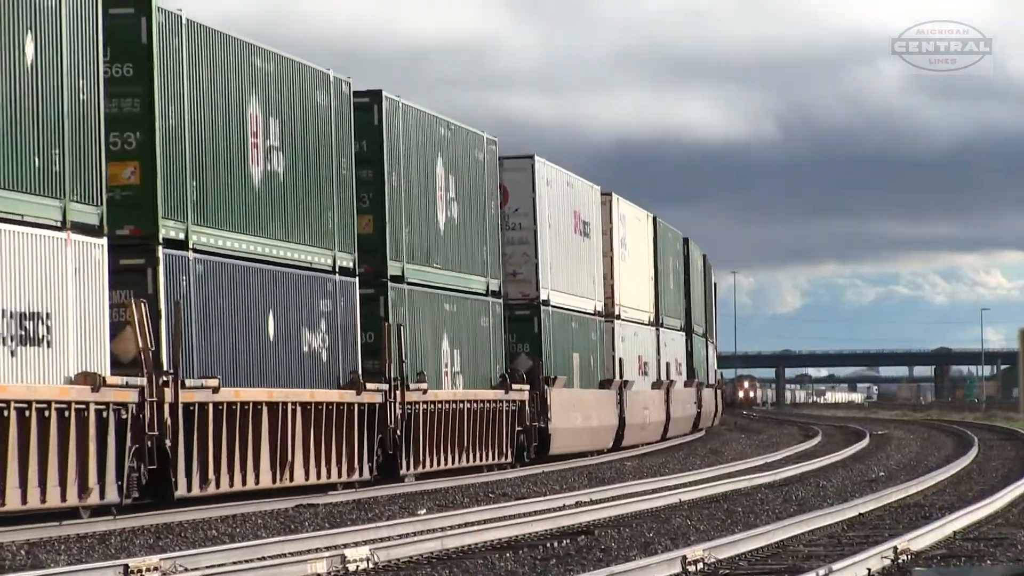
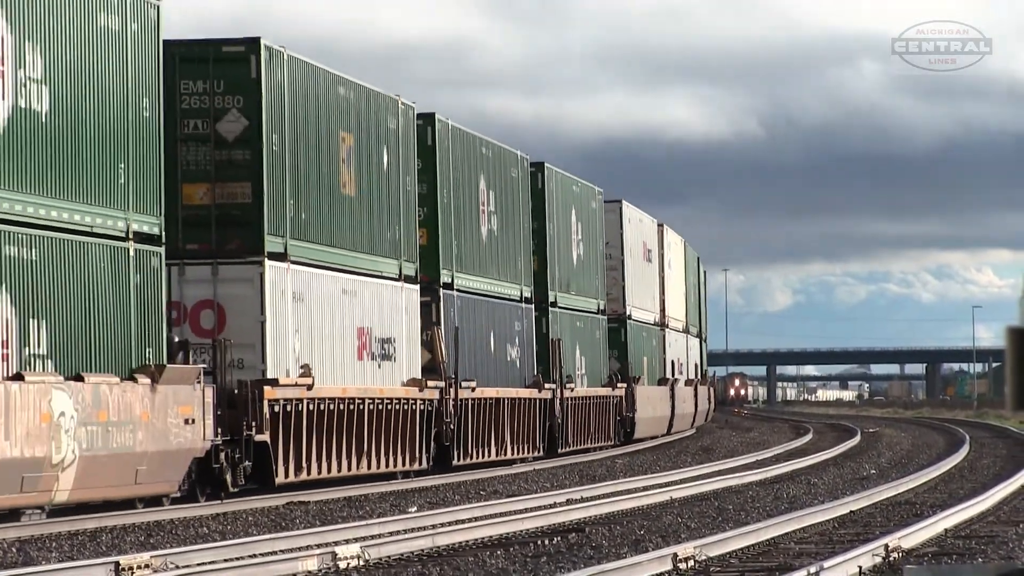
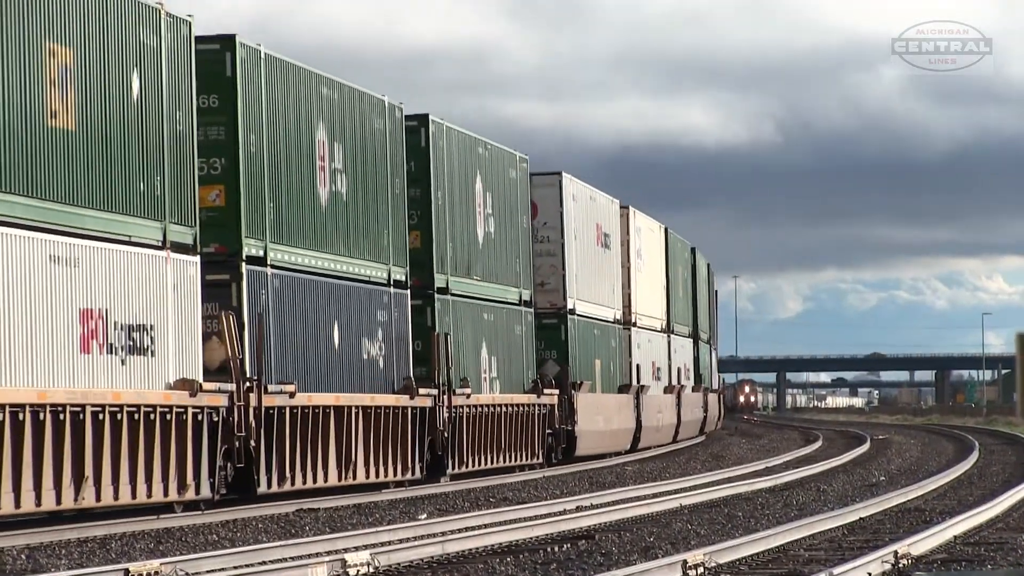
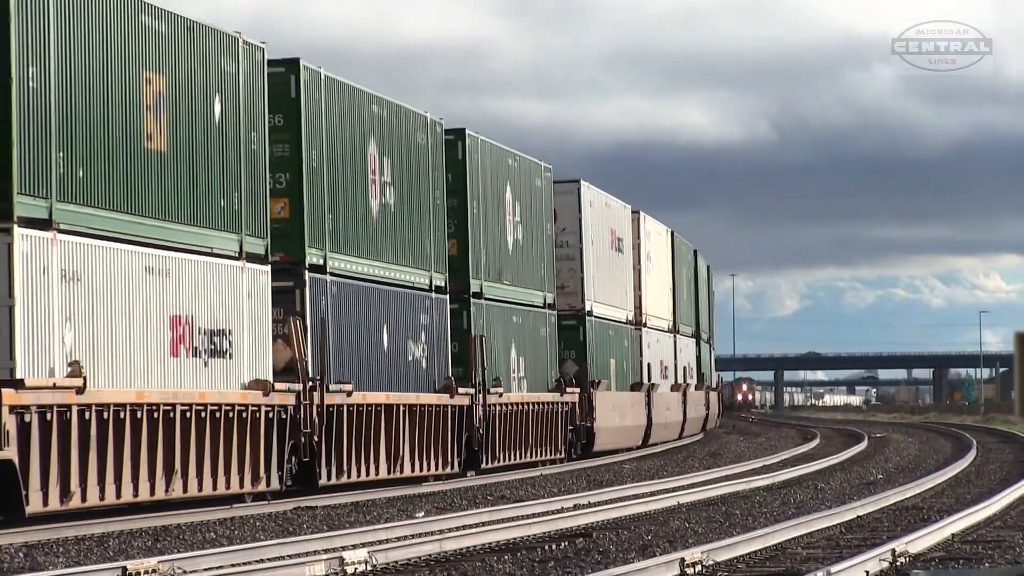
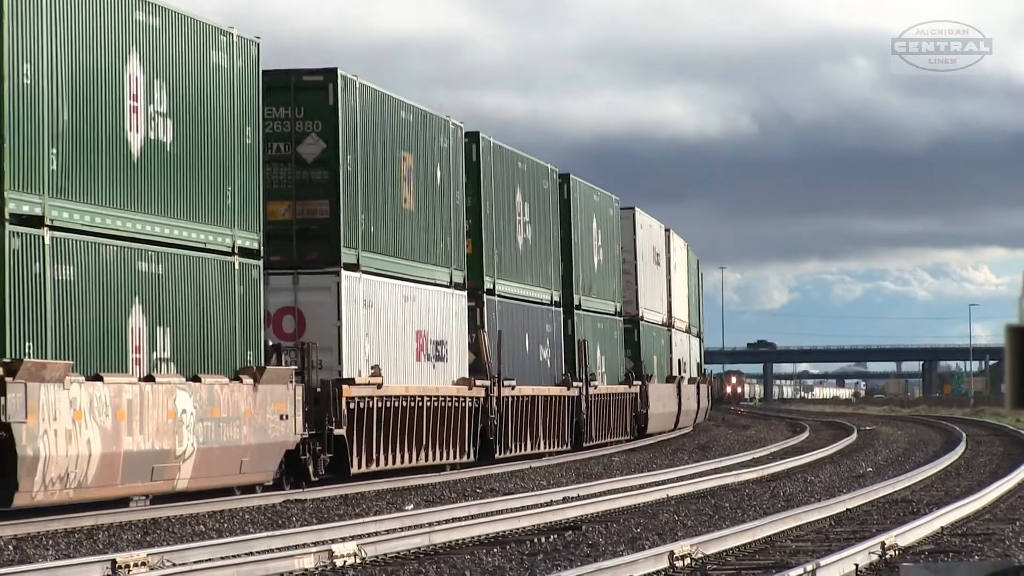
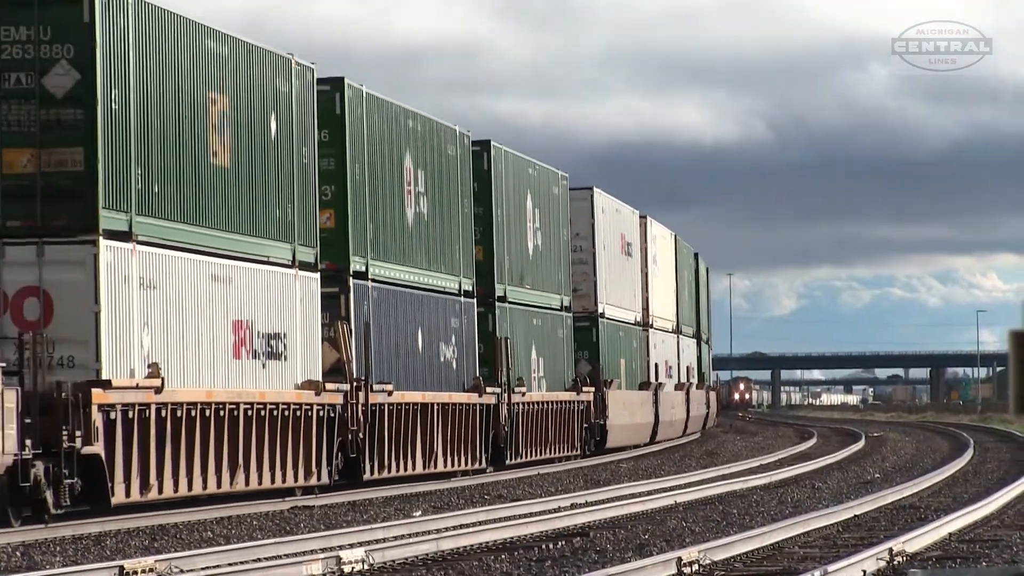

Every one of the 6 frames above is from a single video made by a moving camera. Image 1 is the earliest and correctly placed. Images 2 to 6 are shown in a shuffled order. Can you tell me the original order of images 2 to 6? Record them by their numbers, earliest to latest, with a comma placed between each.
3, 4, 6, 2, 5
